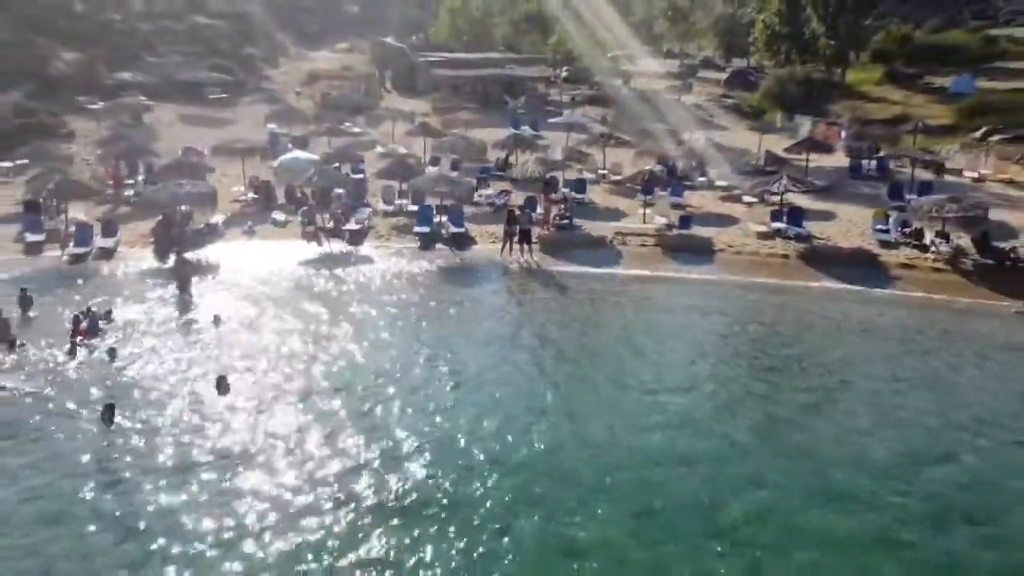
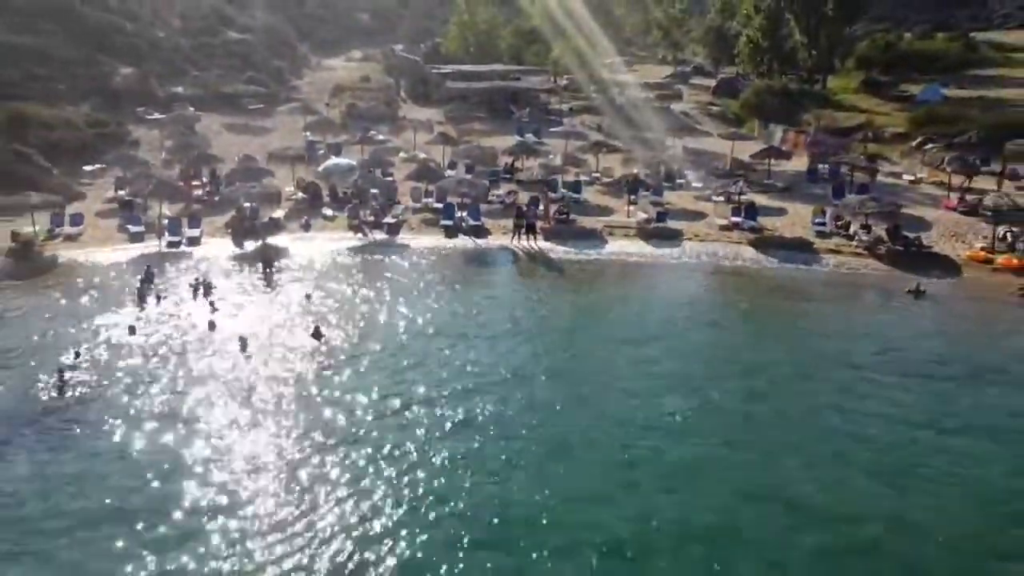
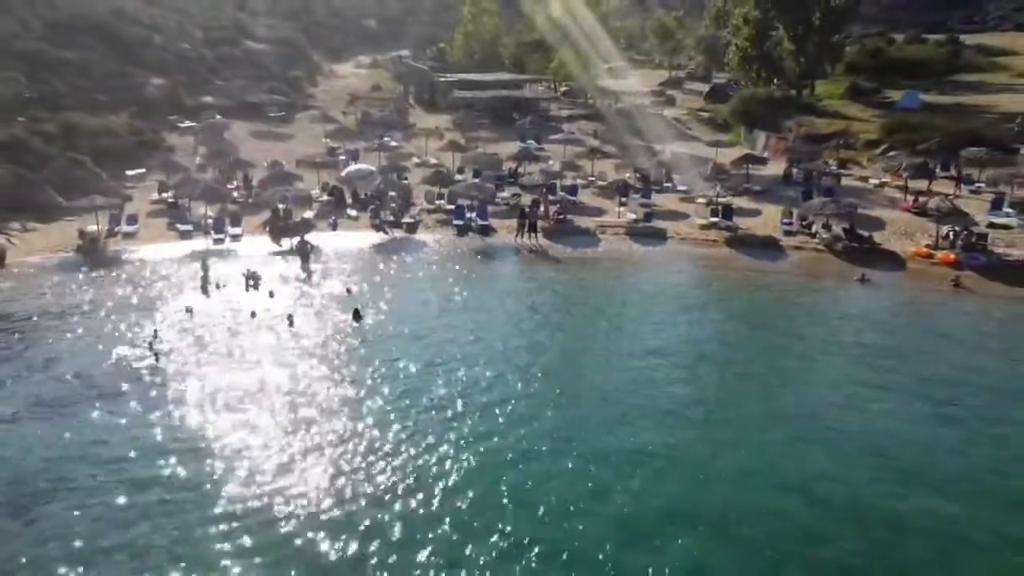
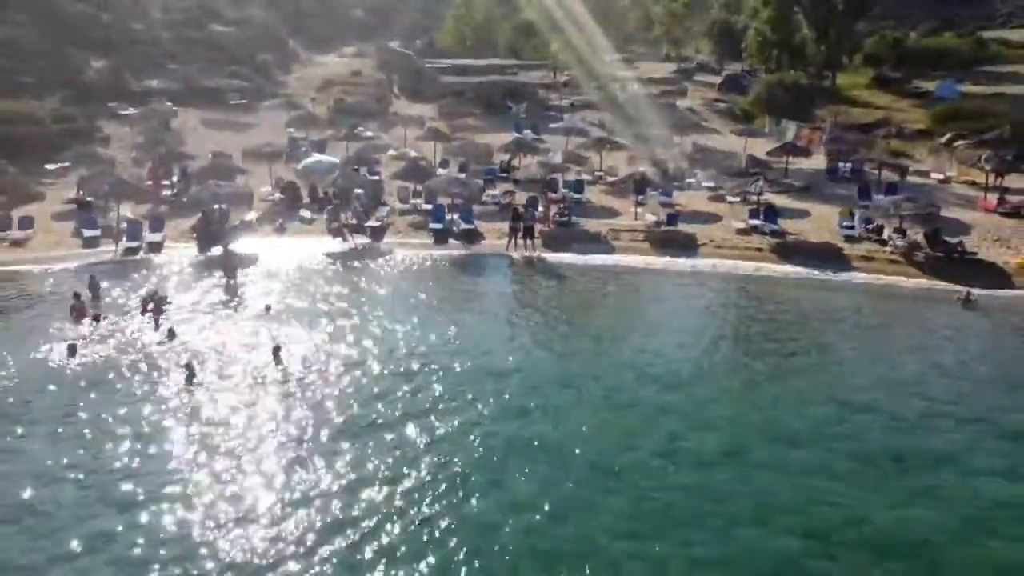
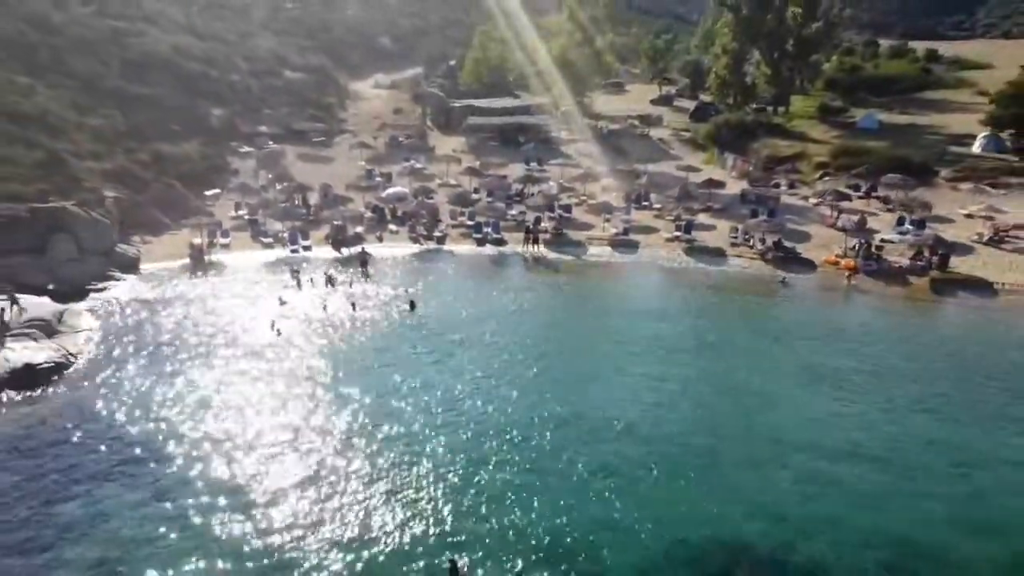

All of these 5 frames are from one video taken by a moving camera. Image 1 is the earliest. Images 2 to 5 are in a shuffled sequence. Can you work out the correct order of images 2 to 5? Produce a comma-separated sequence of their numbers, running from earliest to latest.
4, 2, 3, 5
